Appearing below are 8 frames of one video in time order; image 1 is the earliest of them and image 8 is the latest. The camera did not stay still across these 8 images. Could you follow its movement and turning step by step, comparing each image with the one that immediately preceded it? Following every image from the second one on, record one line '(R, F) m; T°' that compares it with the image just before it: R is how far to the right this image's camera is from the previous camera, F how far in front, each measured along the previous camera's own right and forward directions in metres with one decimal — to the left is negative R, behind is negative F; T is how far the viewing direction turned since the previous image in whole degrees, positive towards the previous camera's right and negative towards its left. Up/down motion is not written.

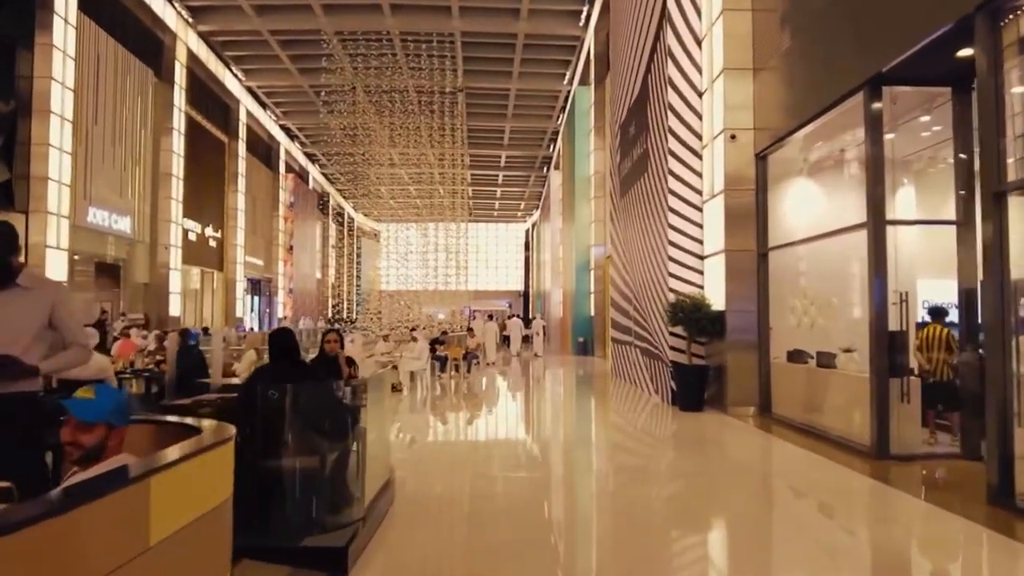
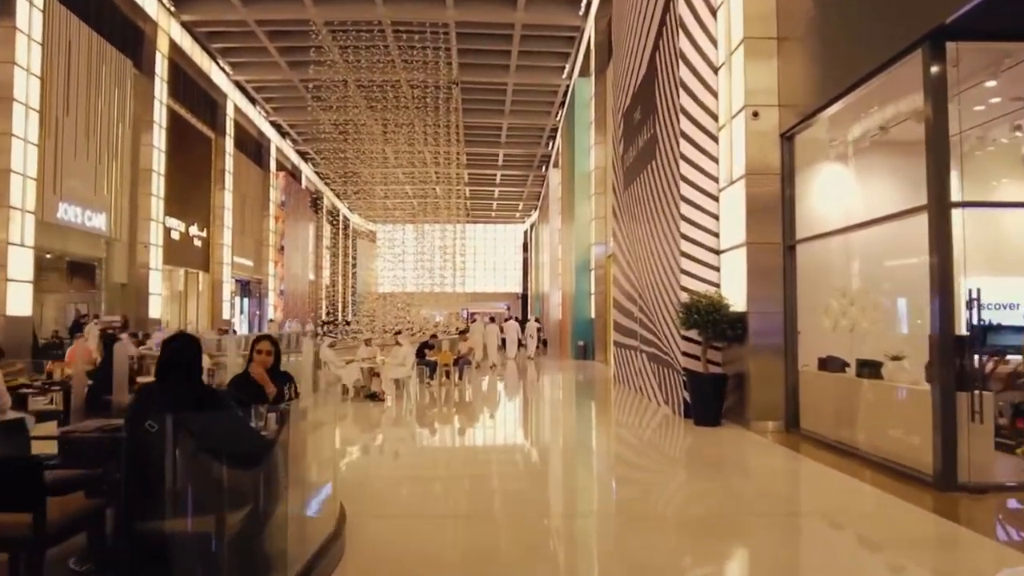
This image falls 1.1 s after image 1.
(+0.1, +1.0) m; 0°
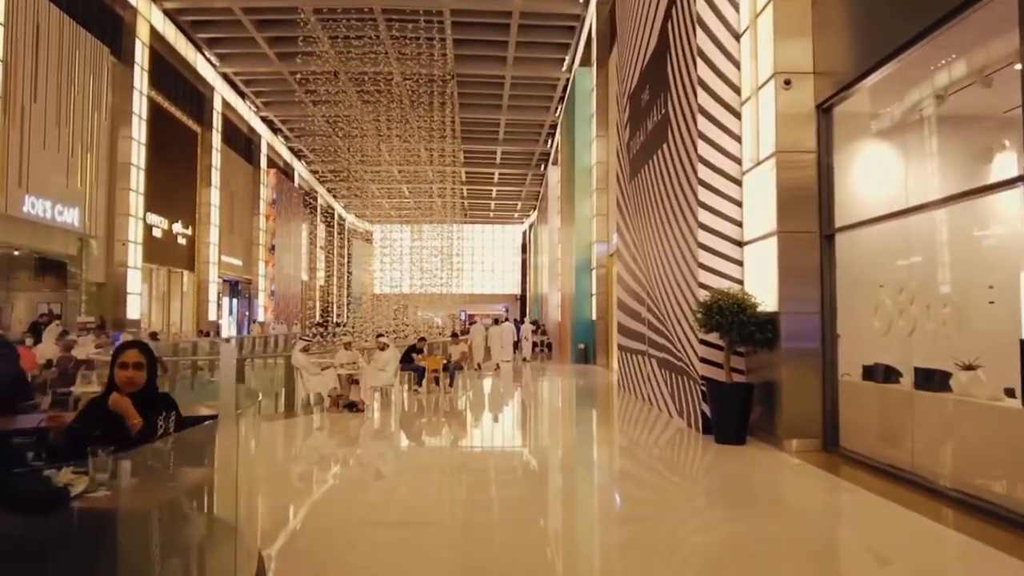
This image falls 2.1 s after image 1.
(0.0, +1.0) m; 0°
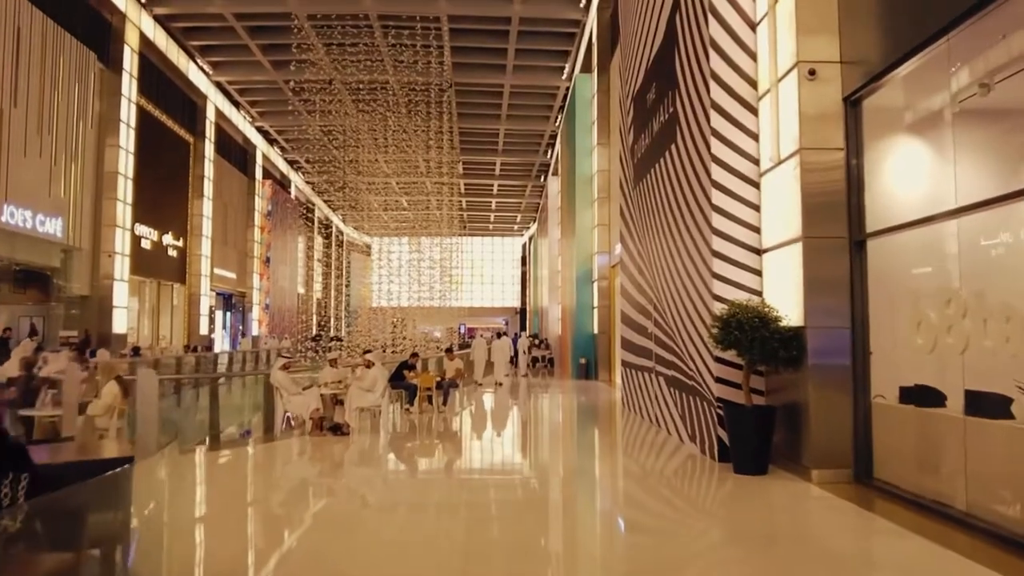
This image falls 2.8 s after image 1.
(0.0, +0.6) m; 0°
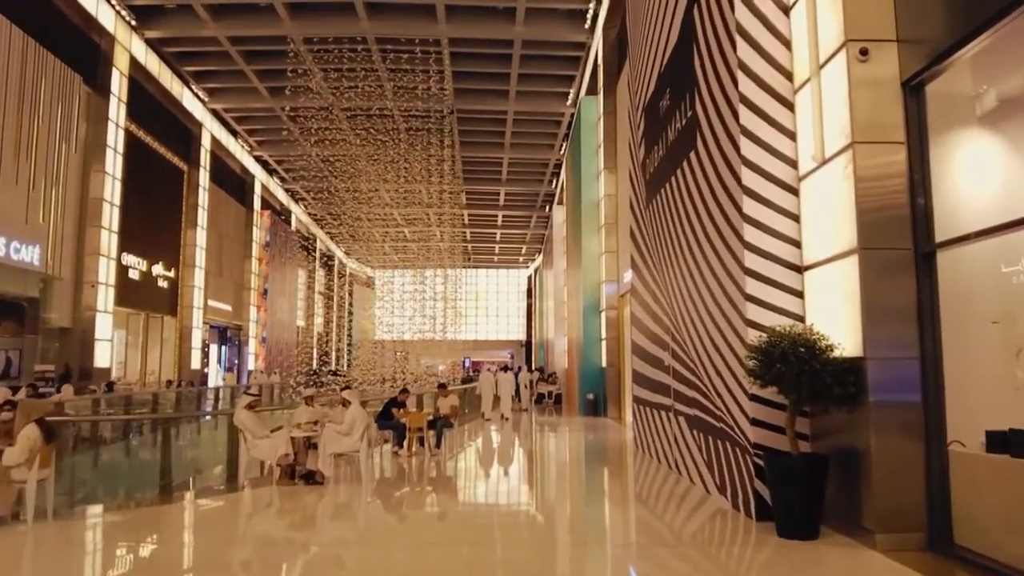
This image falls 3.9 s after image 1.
(+0.1, +1.0) m; 0°
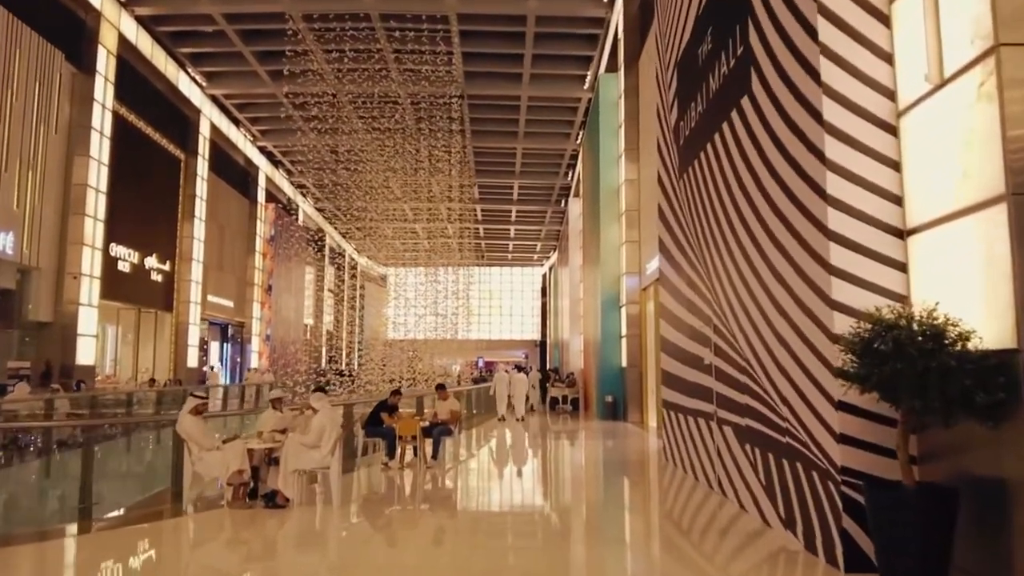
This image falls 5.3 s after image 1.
(+0.1, +1.4) m; -1°
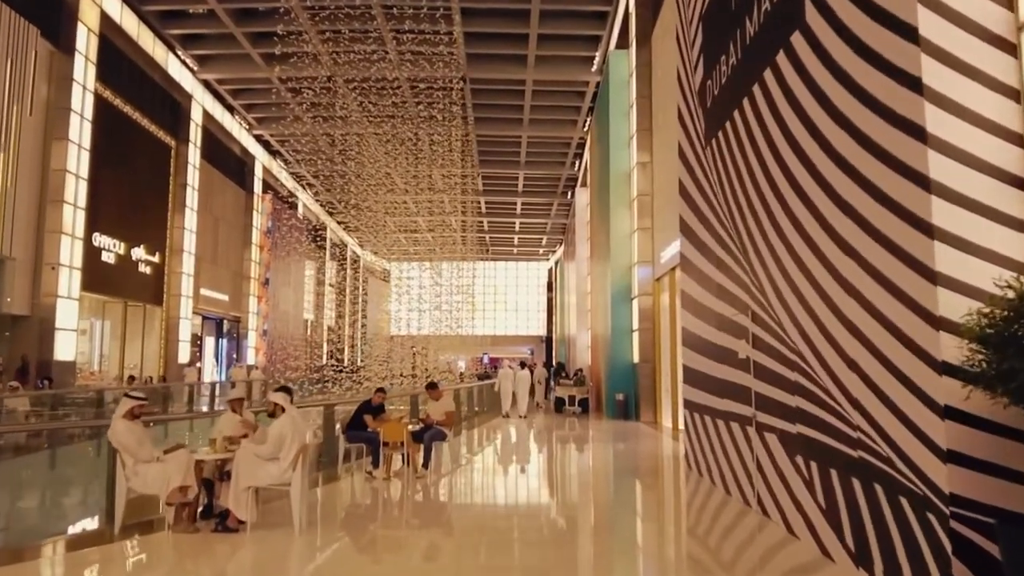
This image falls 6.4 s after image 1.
(0.0, +1.0) m; 0°
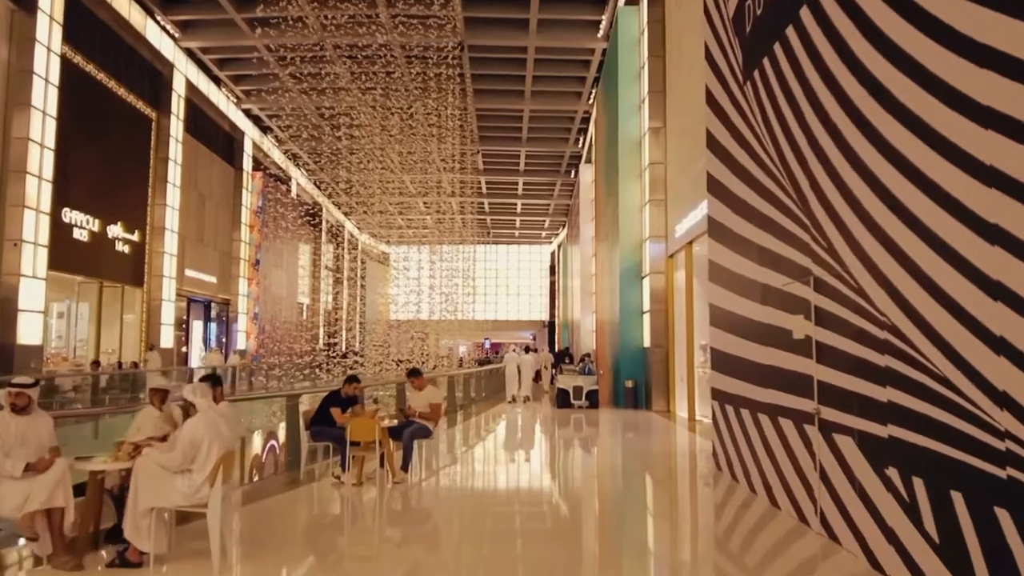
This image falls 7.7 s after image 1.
(0.0, +1.2) m; 0°
